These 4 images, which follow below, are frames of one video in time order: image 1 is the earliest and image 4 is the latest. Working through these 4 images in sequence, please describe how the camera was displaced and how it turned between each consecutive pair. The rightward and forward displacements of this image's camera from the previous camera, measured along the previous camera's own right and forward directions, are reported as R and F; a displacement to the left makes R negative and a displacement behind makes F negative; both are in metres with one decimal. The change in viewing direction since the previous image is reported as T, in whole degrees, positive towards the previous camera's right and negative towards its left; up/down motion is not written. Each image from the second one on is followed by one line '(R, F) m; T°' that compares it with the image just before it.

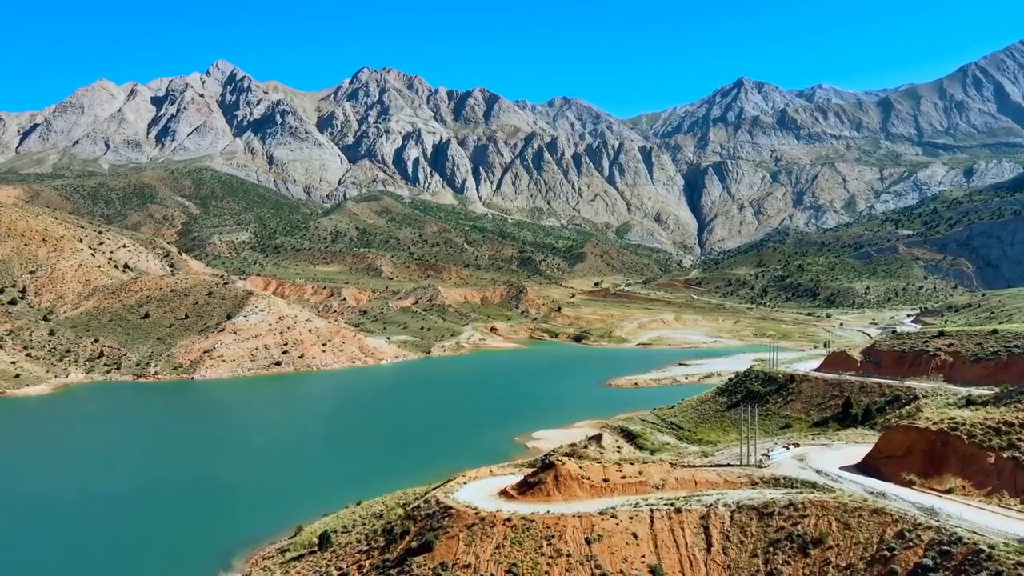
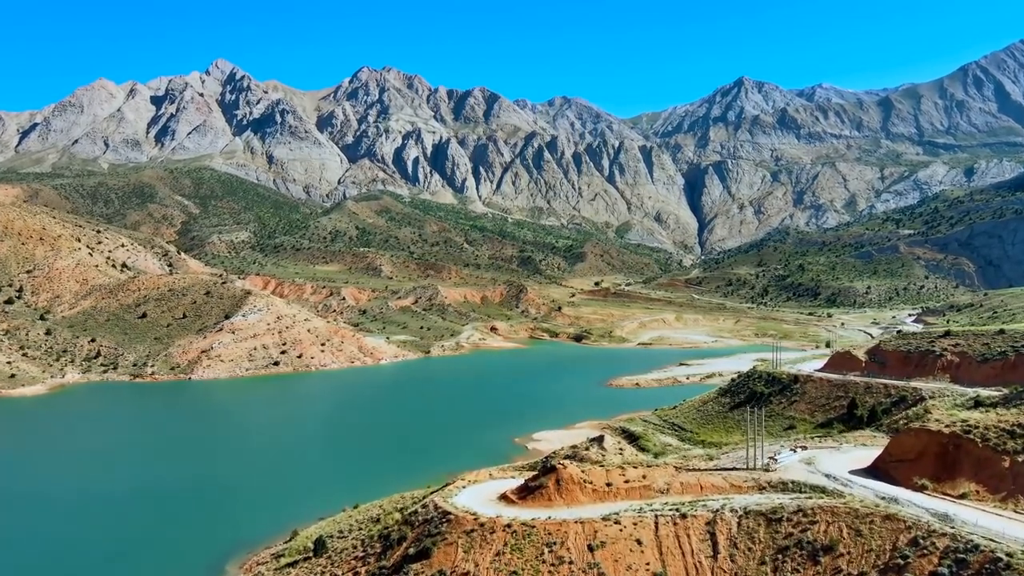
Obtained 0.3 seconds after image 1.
(0.0, +0.5) m; 0°
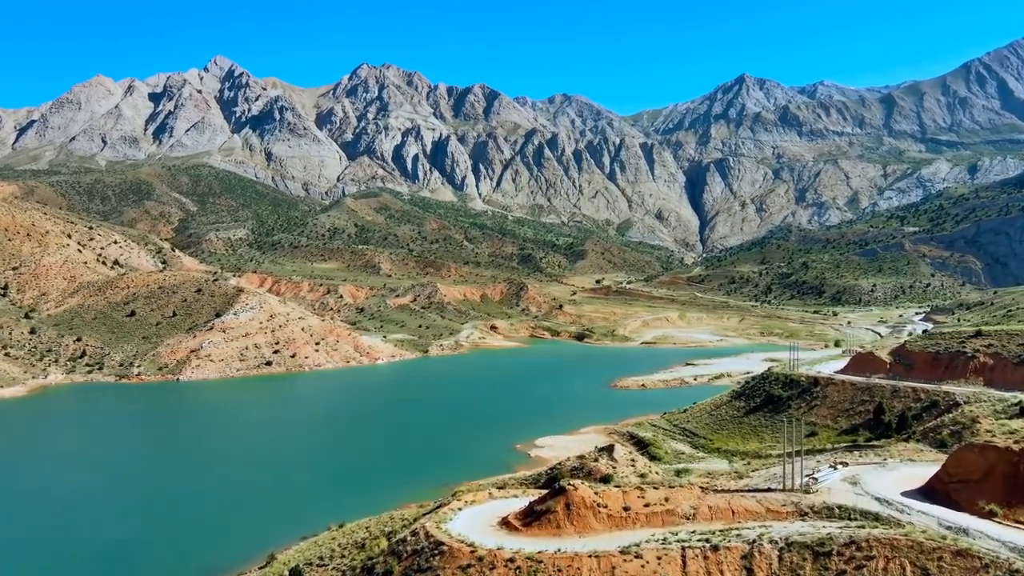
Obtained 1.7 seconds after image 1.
(-0.1, +2.3) m; 0°
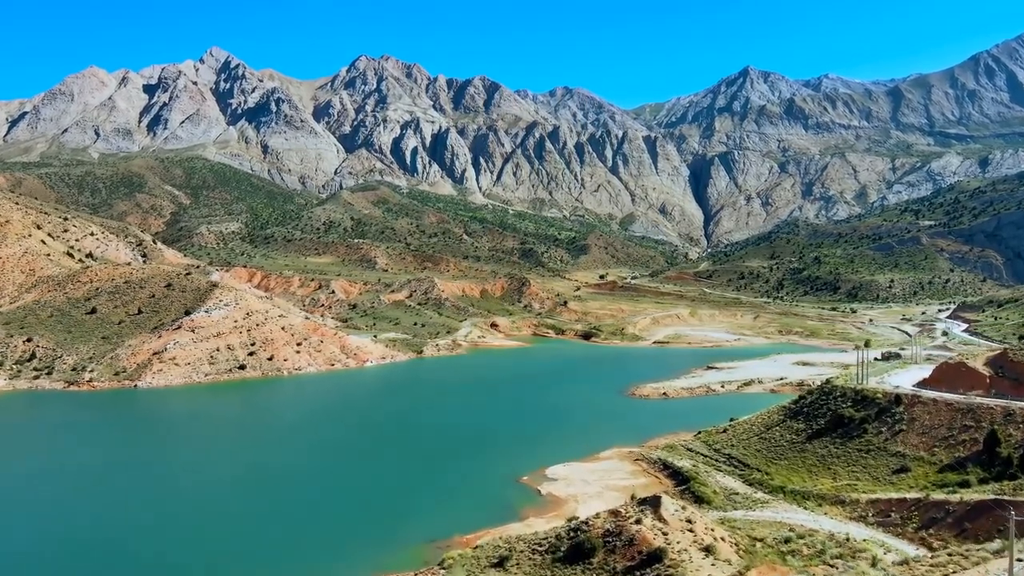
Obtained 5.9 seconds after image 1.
(-0.2, +6.9) m; 0°
